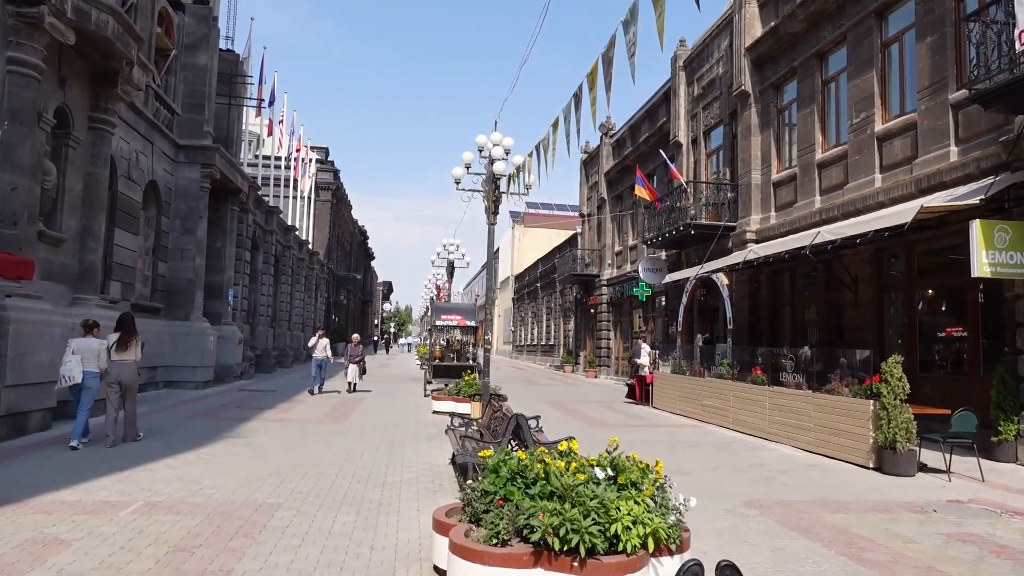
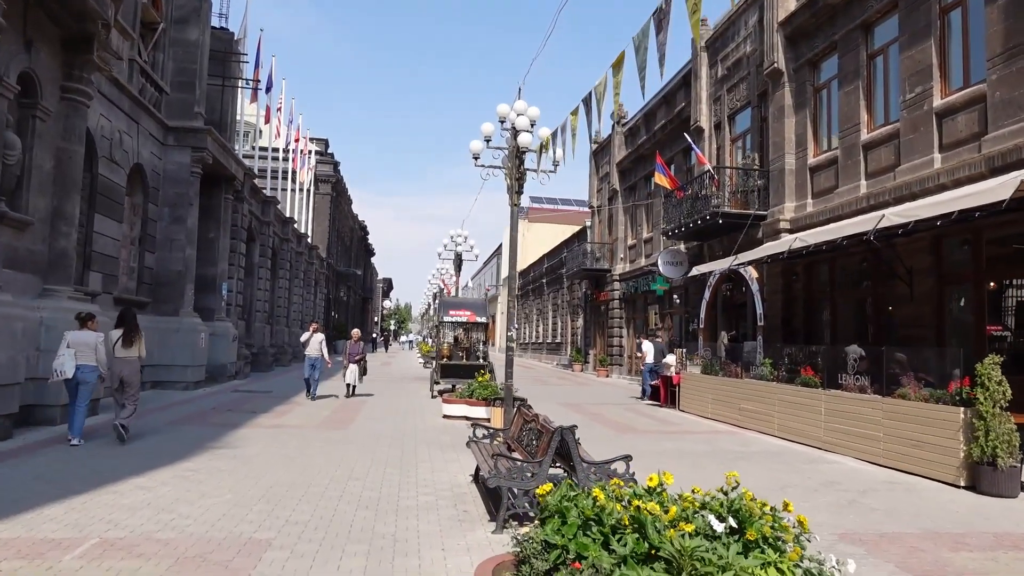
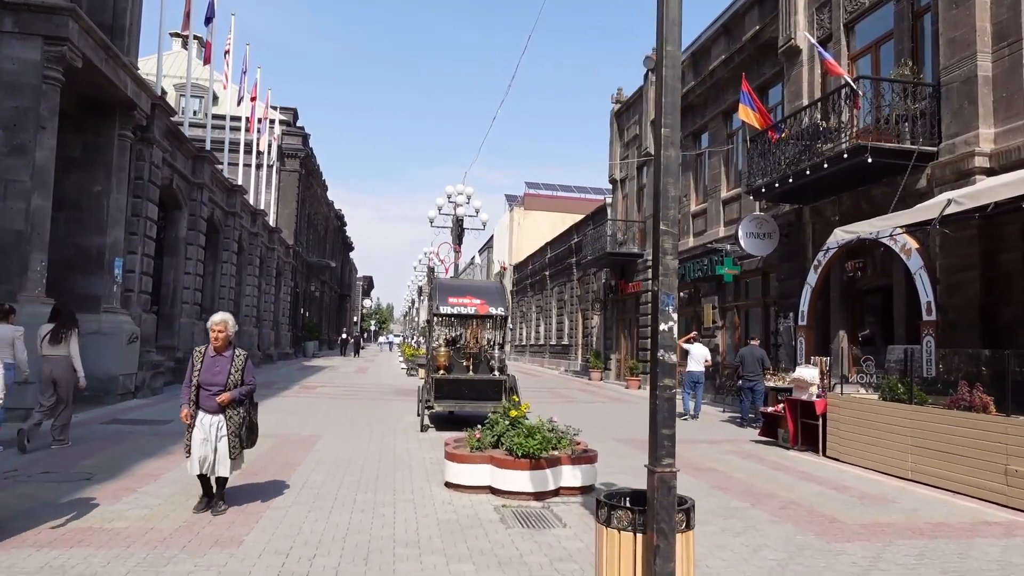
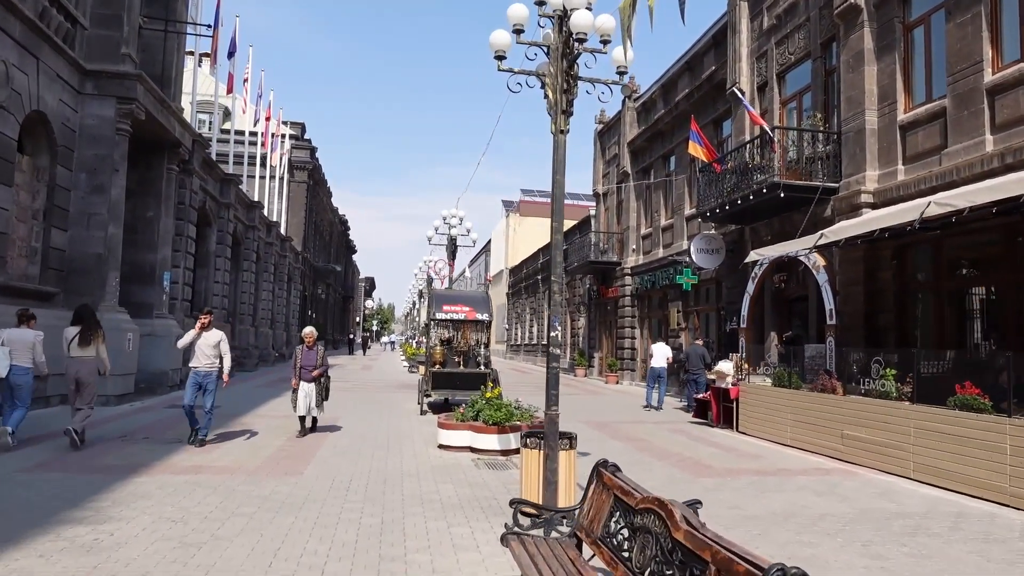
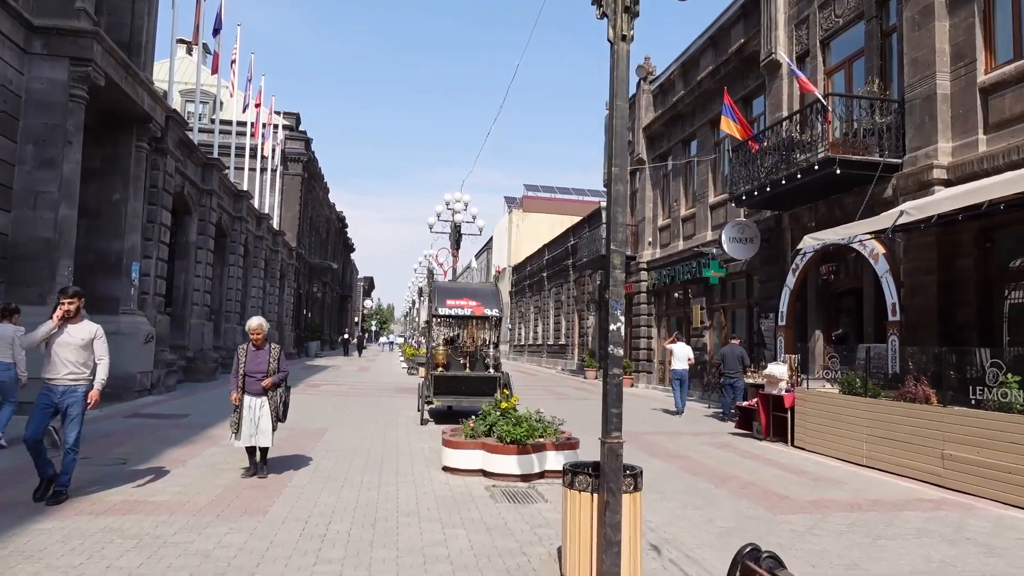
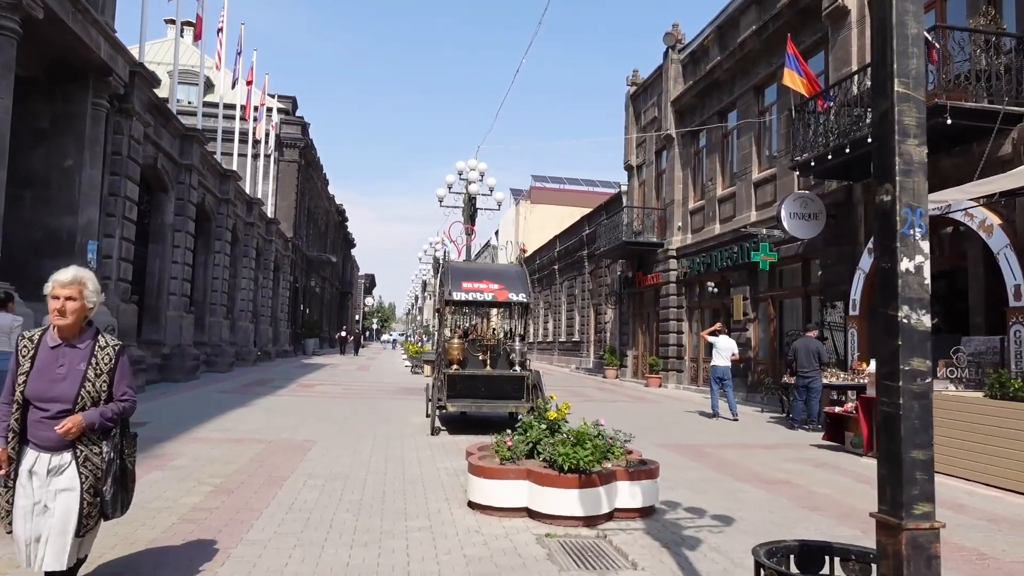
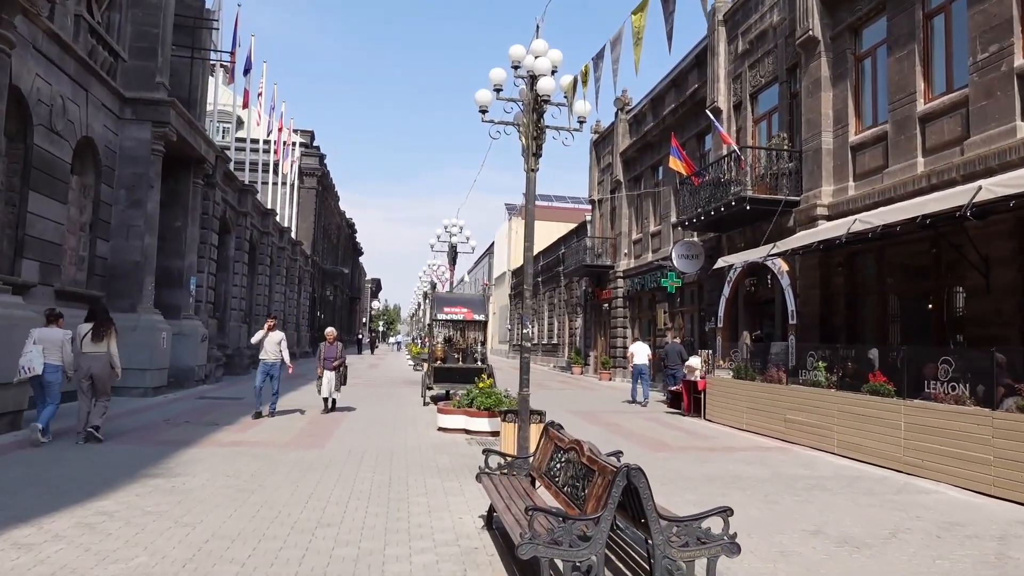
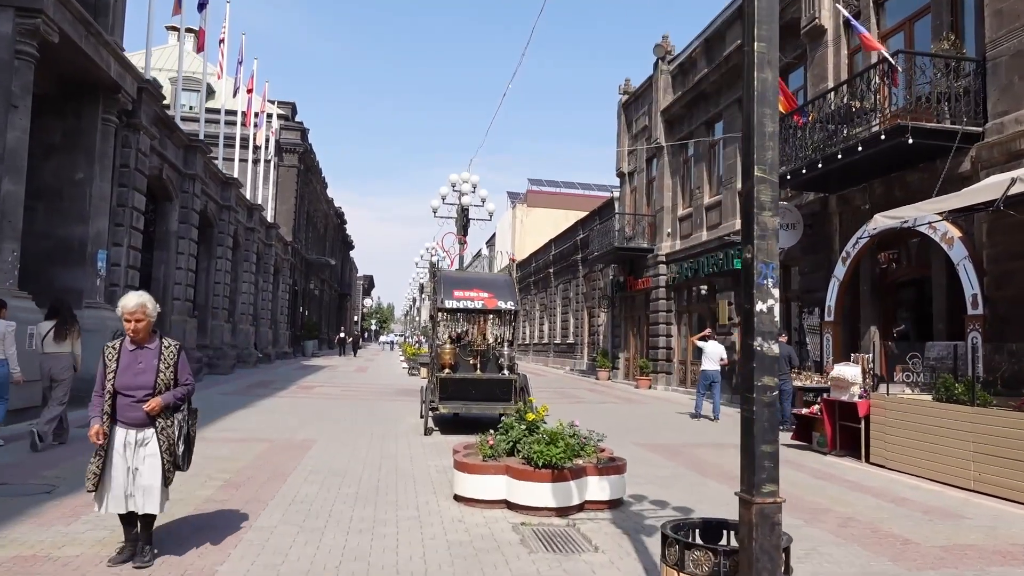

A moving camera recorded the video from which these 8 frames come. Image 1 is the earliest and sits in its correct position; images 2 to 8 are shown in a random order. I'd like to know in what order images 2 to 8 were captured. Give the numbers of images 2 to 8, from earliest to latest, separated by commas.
2, 7, 4, 5, 3, 8, 6
